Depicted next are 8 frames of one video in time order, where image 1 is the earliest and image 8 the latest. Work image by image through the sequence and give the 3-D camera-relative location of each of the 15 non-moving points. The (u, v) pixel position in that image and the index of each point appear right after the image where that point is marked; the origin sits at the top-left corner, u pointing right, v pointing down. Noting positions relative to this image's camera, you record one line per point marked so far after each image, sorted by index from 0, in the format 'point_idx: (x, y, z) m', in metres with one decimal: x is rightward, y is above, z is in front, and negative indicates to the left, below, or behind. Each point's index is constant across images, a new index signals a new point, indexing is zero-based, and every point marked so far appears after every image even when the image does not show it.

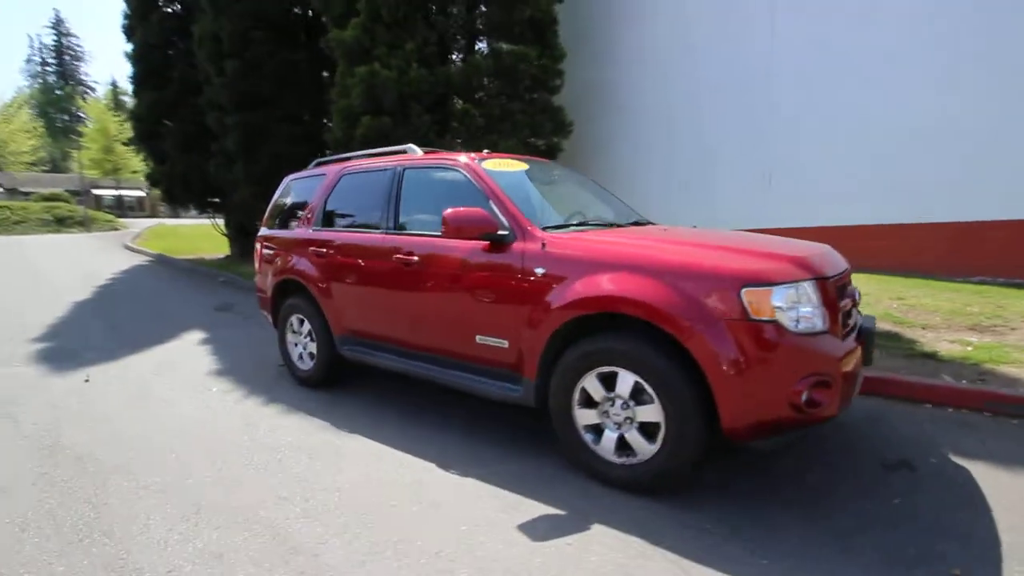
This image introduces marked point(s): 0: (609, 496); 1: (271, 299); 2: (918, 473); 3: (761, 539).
0: (+0.8, -1.6, +4.0) m
1: (-3.3, -0.2, +7.1) m
2: (+3.2, -1.5, +4.1) m
3: (+1.7, -1.7, +3.4) m
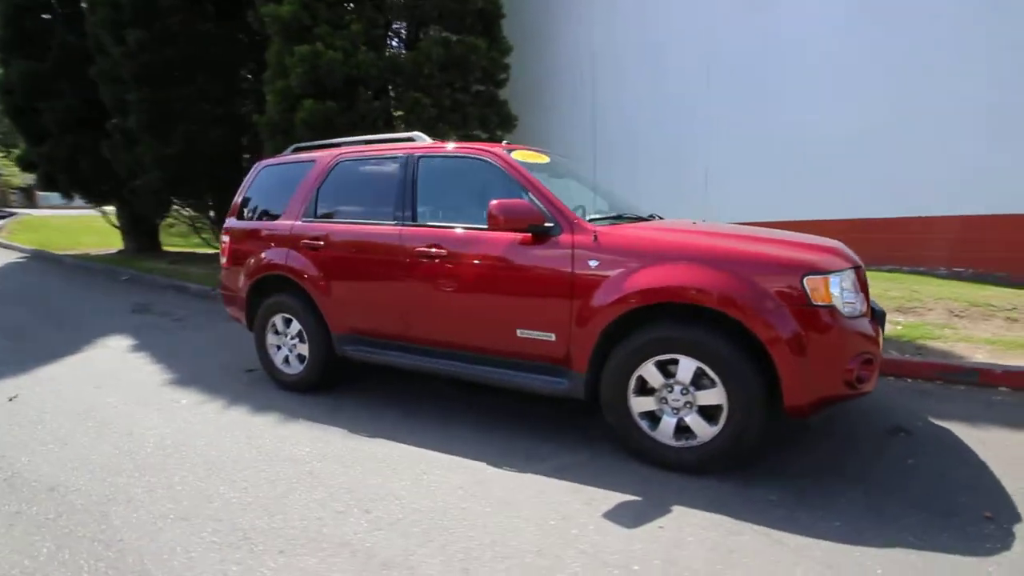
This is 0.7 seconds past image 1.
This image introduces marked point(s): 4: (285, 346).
0: (+1.3, -1.5, +4.1) m
1: (-3.3, -0.1, +6.5) m
2: (+3.7, -1.4, +4.7) m
3: (+2.3, -1.6, +3.7) m
4: (-2.8, -0.7, +6.3) m
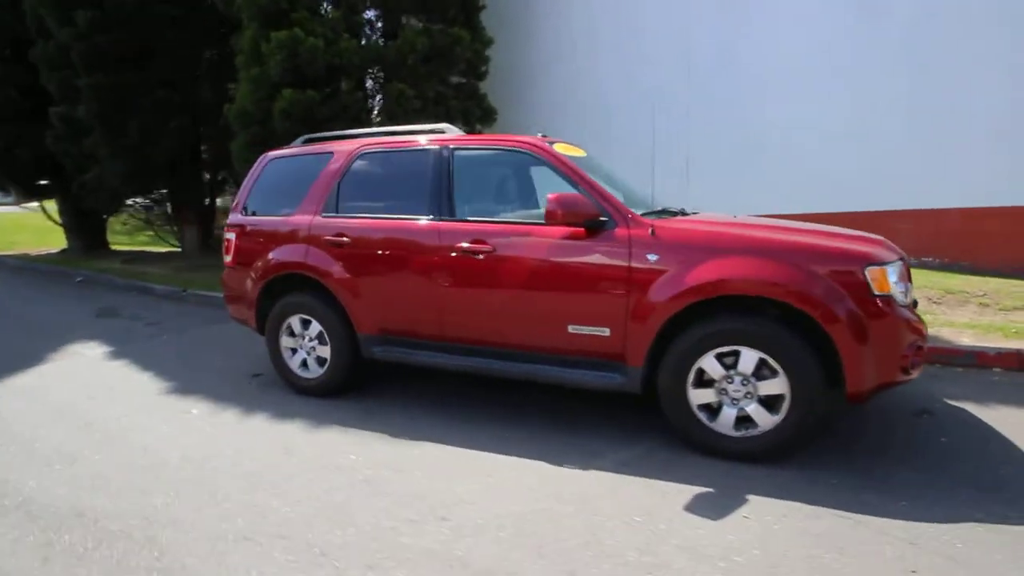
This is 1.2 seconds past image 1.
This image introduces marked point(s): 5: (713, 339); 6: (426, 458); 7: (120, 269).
0: (+1.8, -1.5, +4.2) m
1: (-3.0, -0.1, +6.1) m
2: (+4.2, -1.3, +5.0) m
3: (+2.9, -1.5, +3.9) m
4: (-2.4, -0.7, +6.0) m
5: (+1.7, -0.4, +4.2) m
6: (-0.7, -1.5, +4.5) m
7: (-10.6, +0.5, +13.7) m
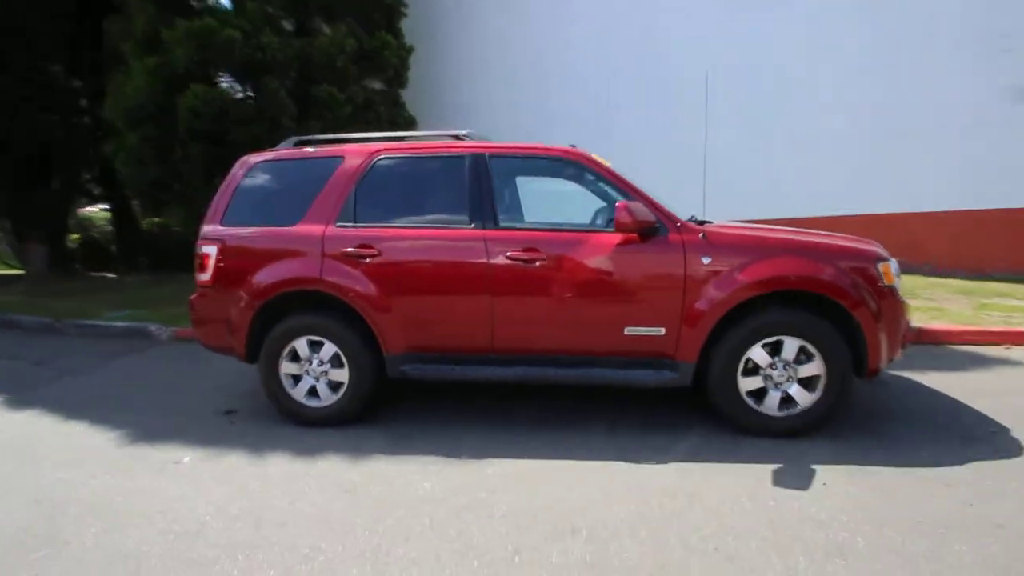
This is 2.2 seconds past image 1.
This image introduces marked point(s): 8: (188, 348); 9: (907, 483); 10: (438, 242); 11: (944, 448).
0: (+2.5, -1.5, +4.7) m
1: (-2.7, -0.4, +5.3) m
2: (+4.6, -1.2, +6.1) m
3: (+3.6, -1.4, +4.7) m
4: (-2.1, -0.9, +5.3) m
5: (+2.3, -0.4, +4.7) m
6: (0.0, -1.6, +4.3) m
7: (-12.0, -0.2, +10.7) m
8: (-5.5, -1.0, +8.6) m
9: (+3.2, -1.5, +4.0) m
10: (-0.7, +0.5, +5.0) m
11: (+3.9, -1.4, +4.6) m
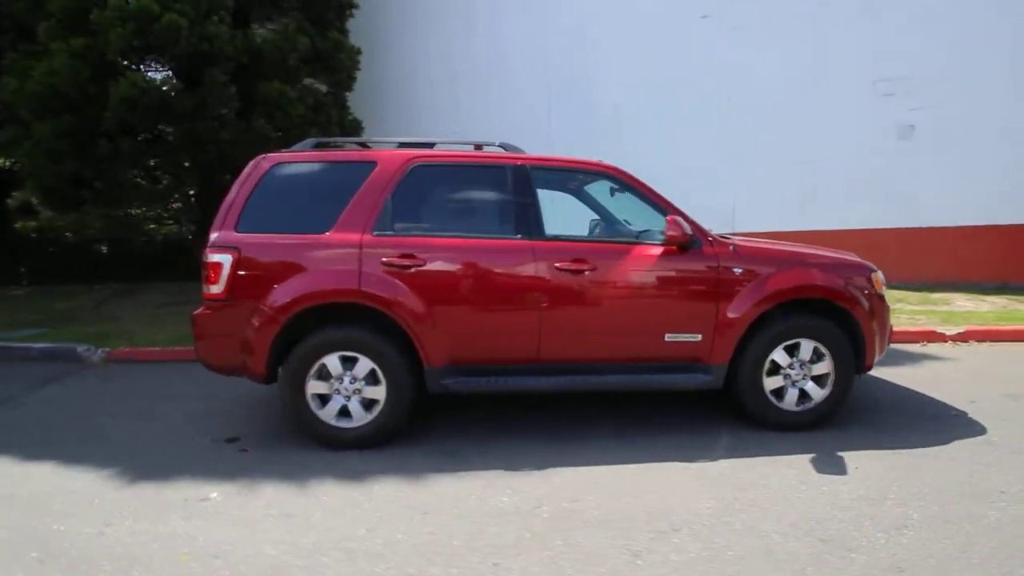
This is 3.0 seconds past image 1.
0: (+3.0, -1.5, +5.3) m
1: (-2.3, -0.5, +4.8) m
2: (+4.7, -1.2, +7.0) m
3: (+4.1, -1.5, +5.5) m
4: (-1.7, -1.0, +5.0) m
5: (+2.8, -0.5, +5.2) m
6: (+0.6, -1.7, +4.4) m
7: (-12.4, -0.5, +8.4) m
8: (-5.6, -1.2, +7.5) m
9: (+3.7, -1.6, +4.7) m
10: (-0.3, +0.4, +4.9) m
11: (+4.4, -1.5, +5.4) m
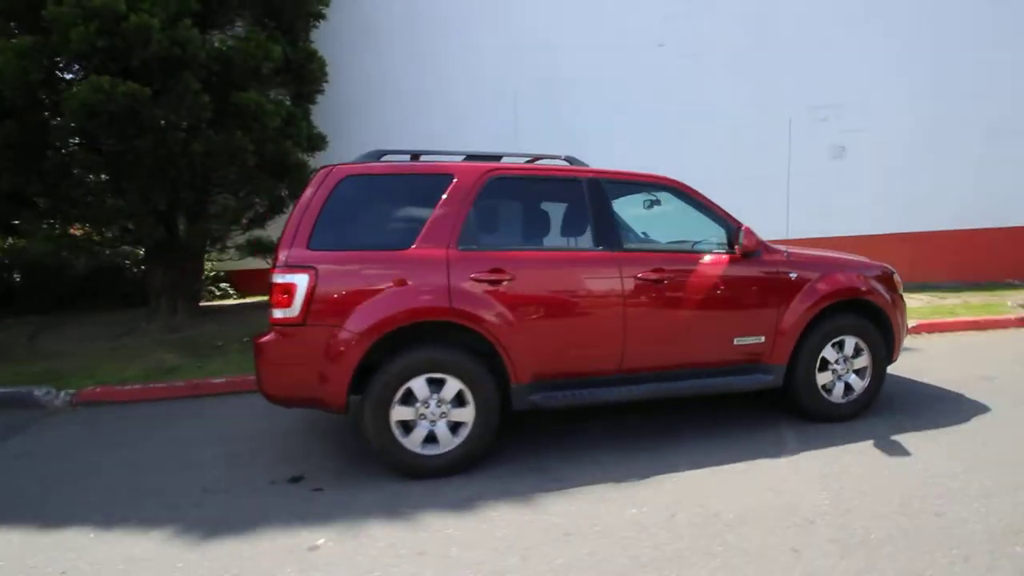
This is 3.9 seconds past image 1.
0: (+3.8, -1.5, +5.7) m
1: (-1.4, -0.7, +4.4) m
2: (+5.2, -1.3, +7.7) m
3: (+4.8, -1.5, +6.1) m
4: (-0.8, -1.2, +4.7) m
5: (+3.5, -0.5, +5.7) m
6: (+1.5, -1.7, +4.4) m
7: (-12.0, -1.2, +6.3) m
8: (-5.1, -1.6, +6.5) m
9: (+4.6, -1.6, +5.3) m
10: (+0.5, +0.2, +4.9) m
11: (+5.1, -1.5, +6.0) m
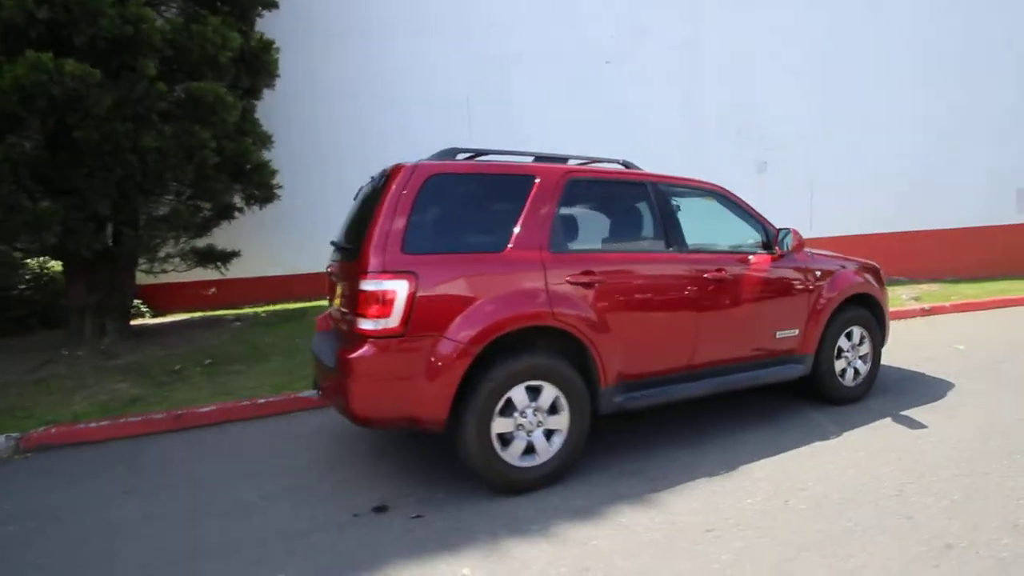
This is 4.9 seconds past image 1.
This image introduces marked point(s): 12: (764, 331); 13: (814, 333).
0: (+4.3, -1.5, +6.4) m
1: (-0.5, -0.7, +4.1) m
2: (+5.4, -1.2, +8.6) m
3: (+5.3, -1.4, +7.0) m
4: (+0.1, -1.2, +4.4) m
5: (+4.1, -0.5, +6.3) m
6: (+2.5, -1.7, +4.7) m
7: (-11.2, -1.5, +3.8) m
8: (-4.5, -1.8, +5.4) m
9: (+5.3, -1.5, +6.1) m
10: (+1.3, +0.2, +5.0) m
11: (+5.6, -1.4, +7.0) m
12: (+2.8, -0.5, +5.7) m
13: (+3.6, -0.5, +6.0) m
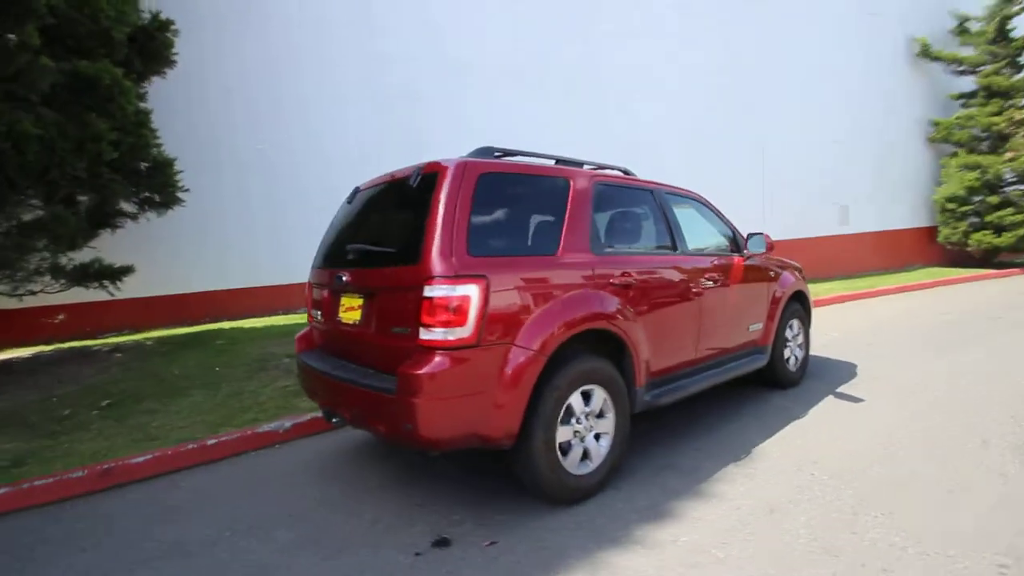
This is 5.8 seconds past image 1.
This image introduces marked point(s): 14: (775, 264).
0: (+4.2, -1.5, +7.3) m
1: (+0.1, -0.7, +3.9) m
2: (+4.5, -1.2, +9.8) m
3: (+4.9, -1.4, +8.2) m
4: (+0.6, -1.3, +4.4) m
5: (+3.9, -0.4, +7.2) m
6: (+2.8, -1.7, +5.2) m
7: (-10.1, -1.9, +0.7) m
8: (-4.1, -2.0, +4.0) m
9: (+5.1, -1.4, +7.3) m
10: (+1.5, +0.2, +5.2) m
11: (+5.2, -1.3, +8.2) m
12: (+2.8, -0.5, +6.3) m
13: (+3.5, -0.5, +6.8) m
14: (+3.7, +0.3, +7.1) m
